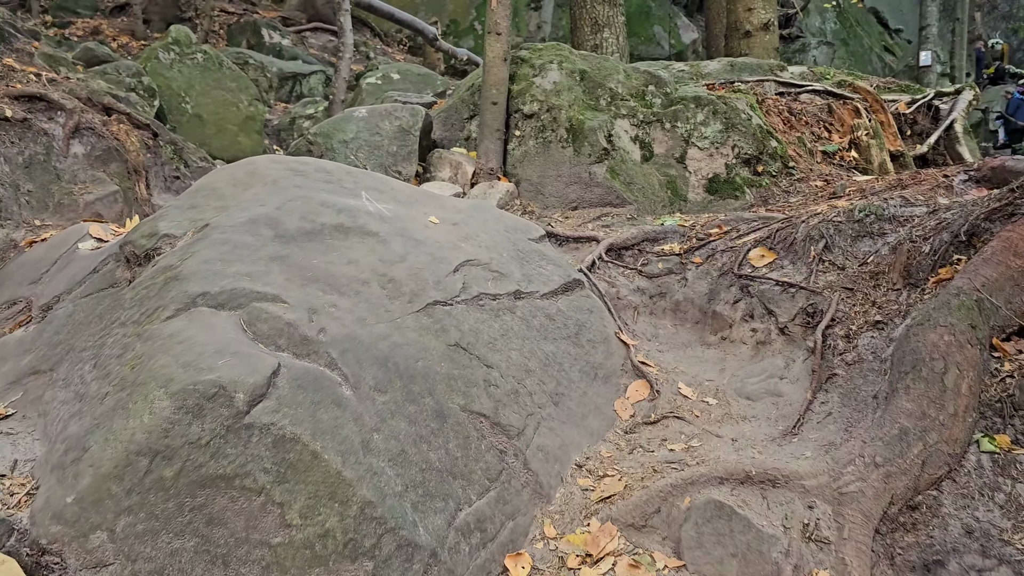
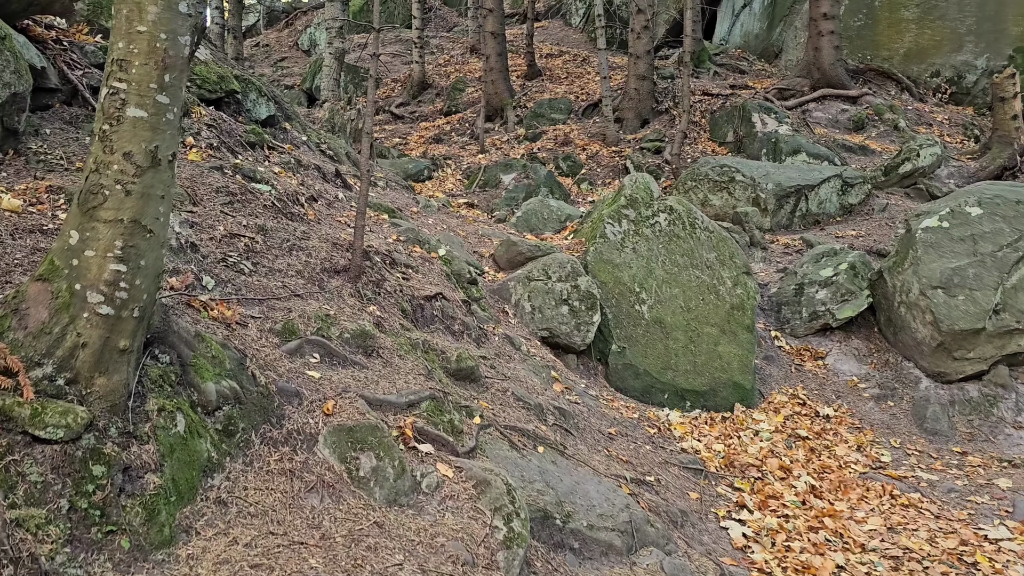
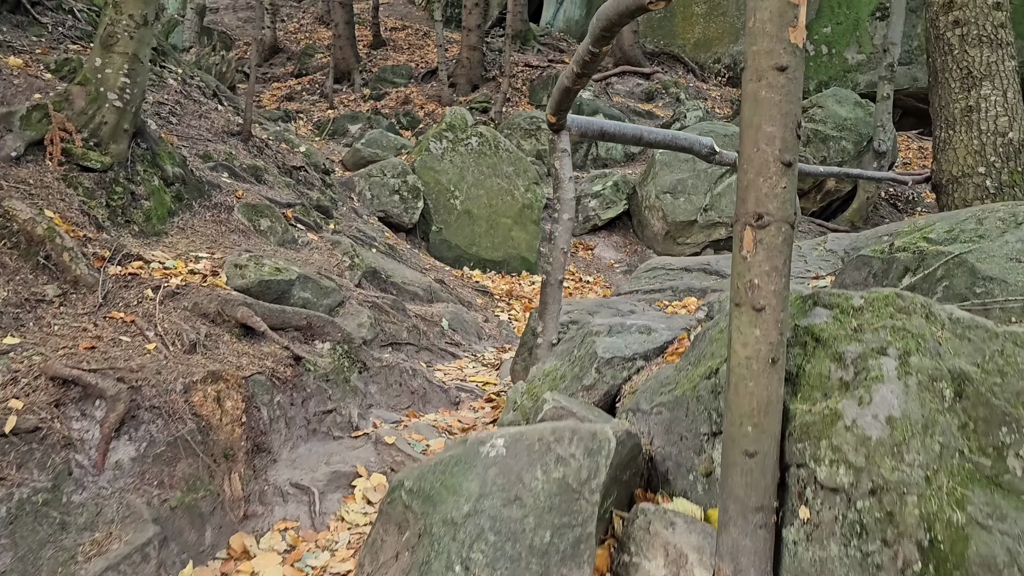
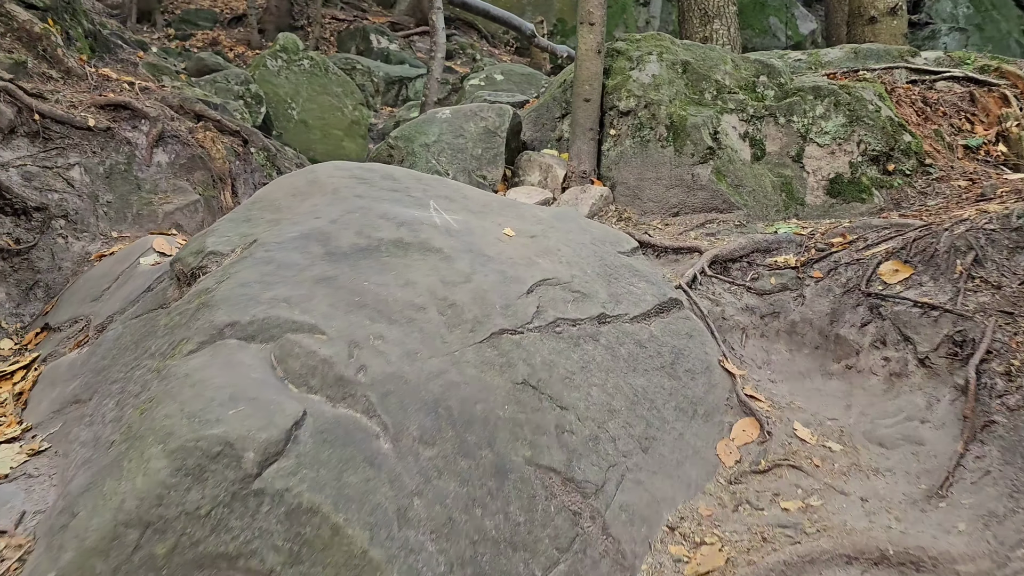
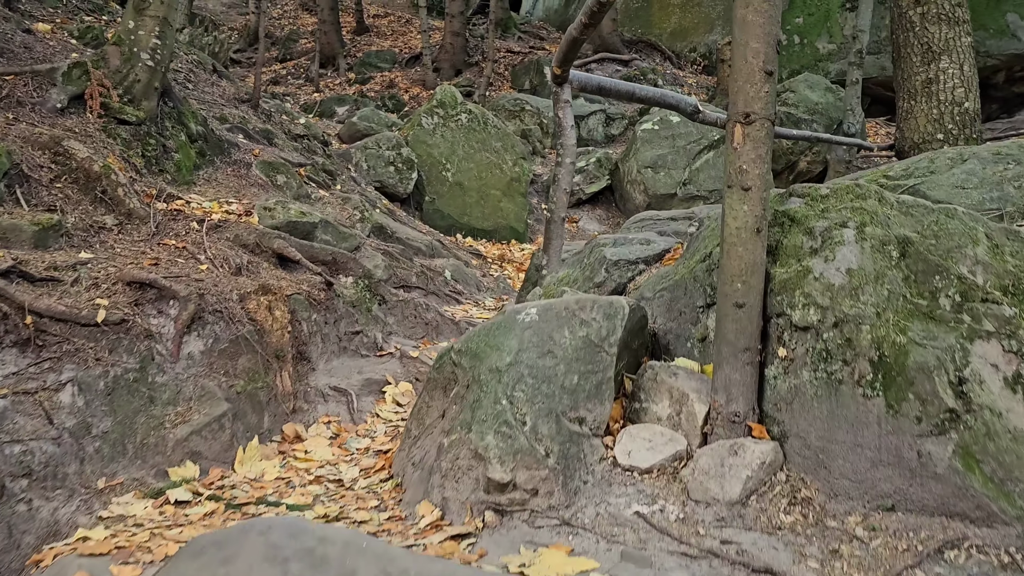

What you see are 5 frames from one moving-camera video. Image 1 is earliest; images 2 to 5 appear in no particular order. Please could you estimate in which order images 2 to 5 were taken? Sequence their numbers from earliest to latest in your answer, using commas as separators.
4, 5, 3, 2
